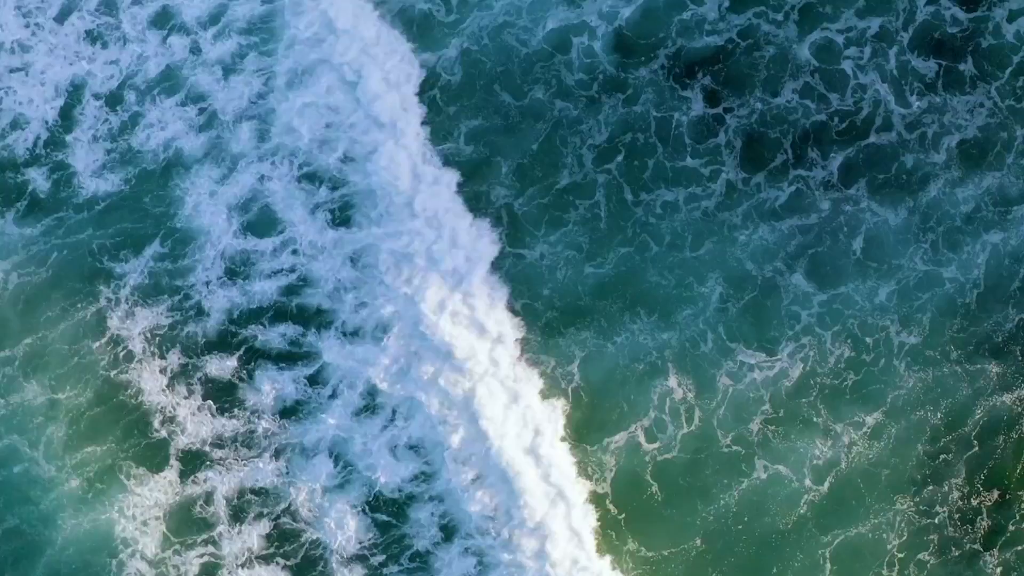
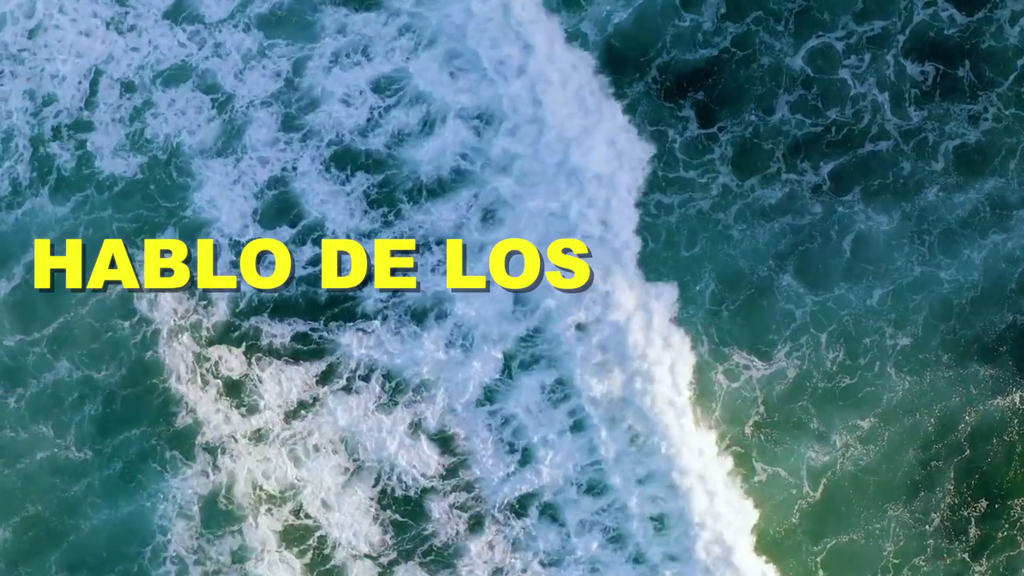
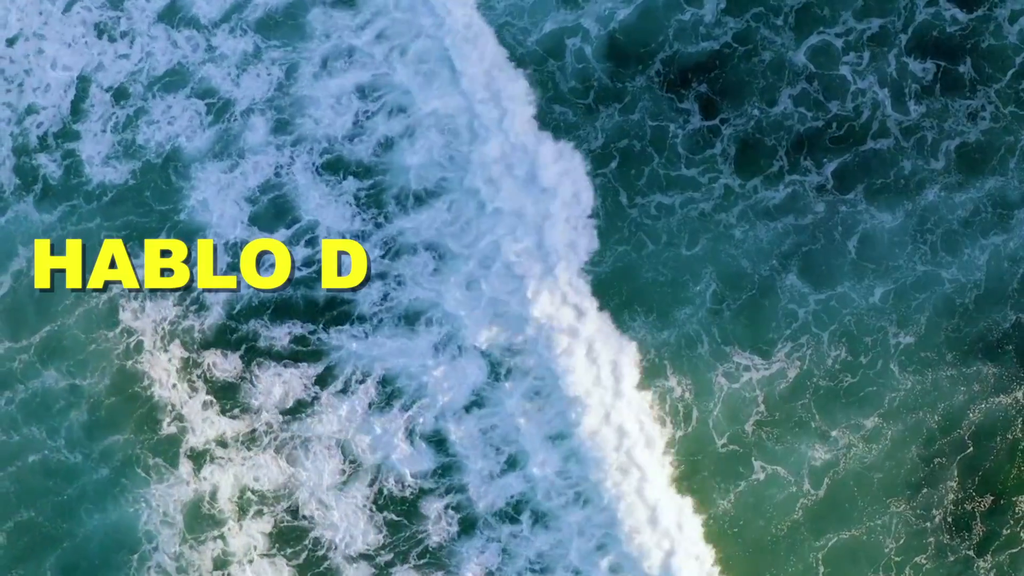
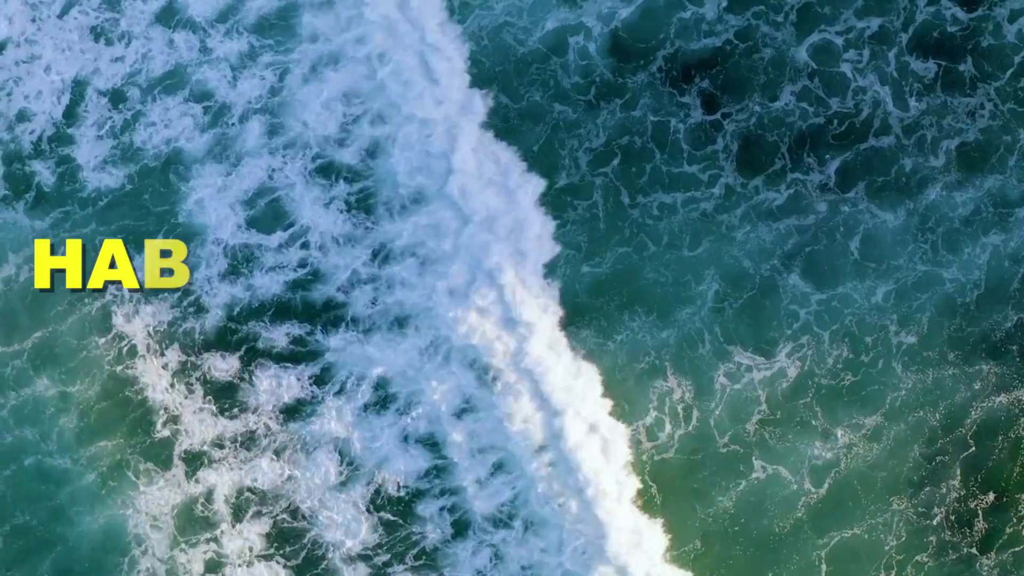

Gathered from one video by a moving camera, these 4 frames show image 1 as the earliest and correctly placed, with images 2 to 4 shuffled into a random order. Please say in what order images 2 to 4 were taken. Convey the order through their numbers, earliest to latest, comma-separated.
4, 3, 2
